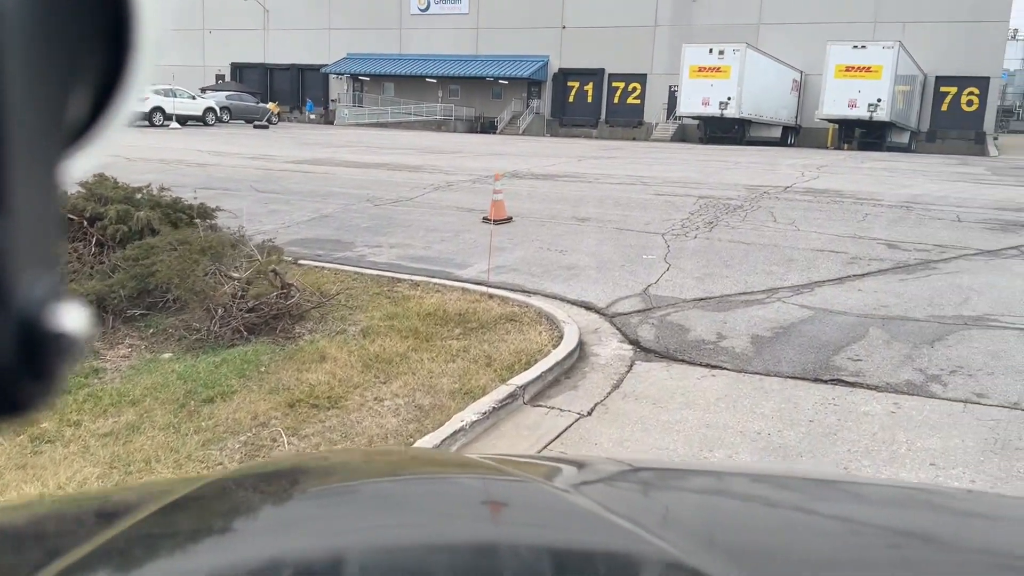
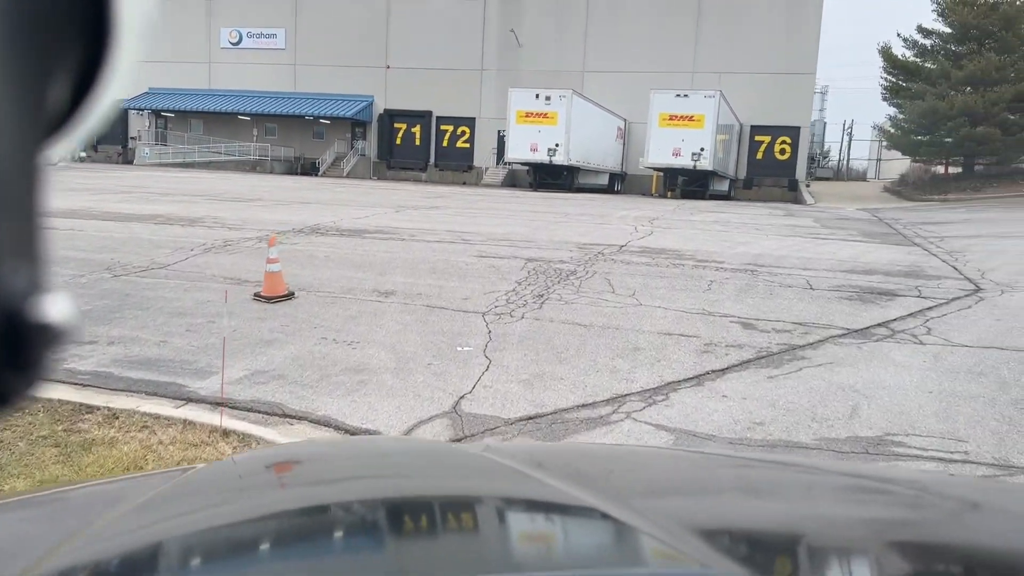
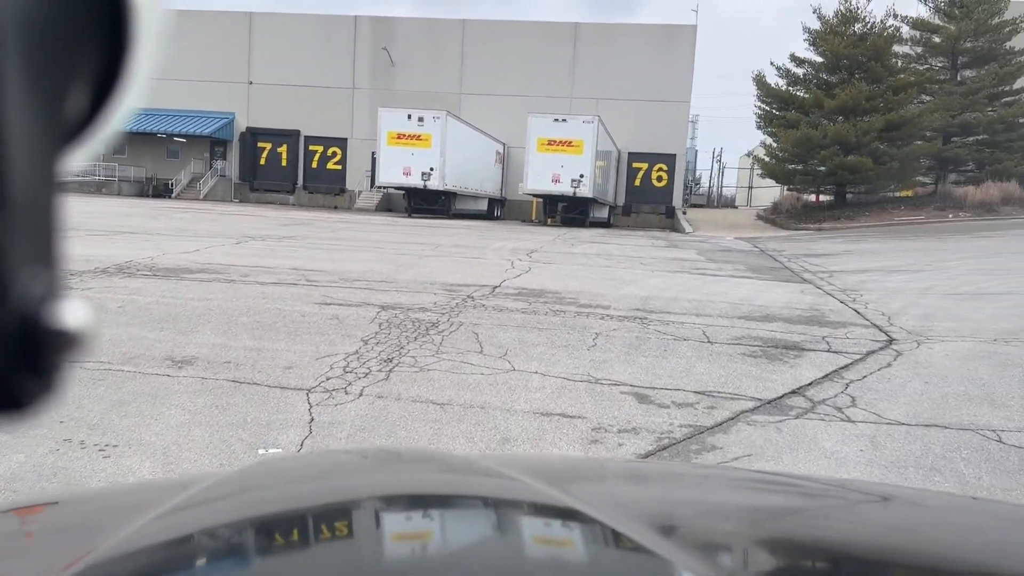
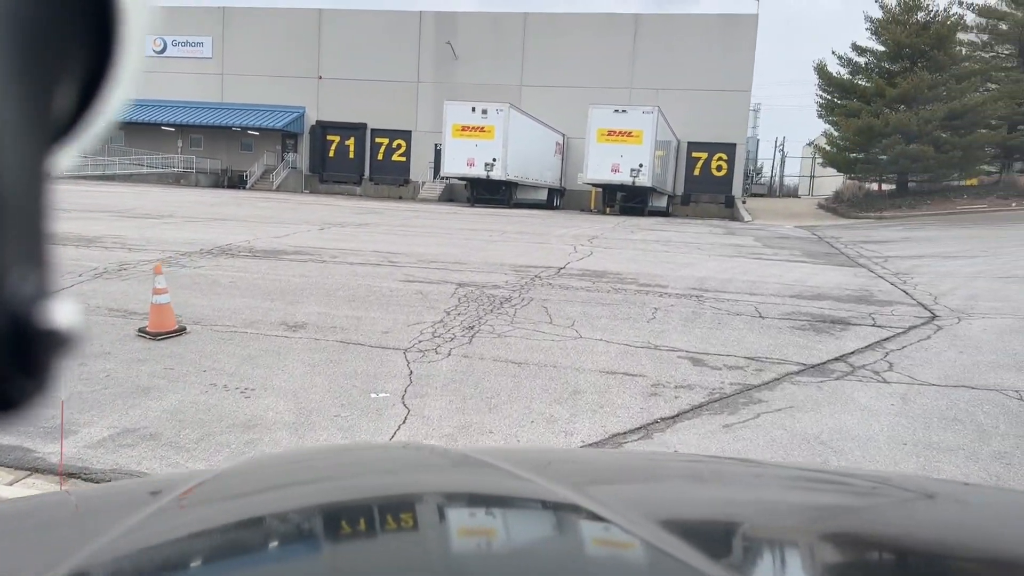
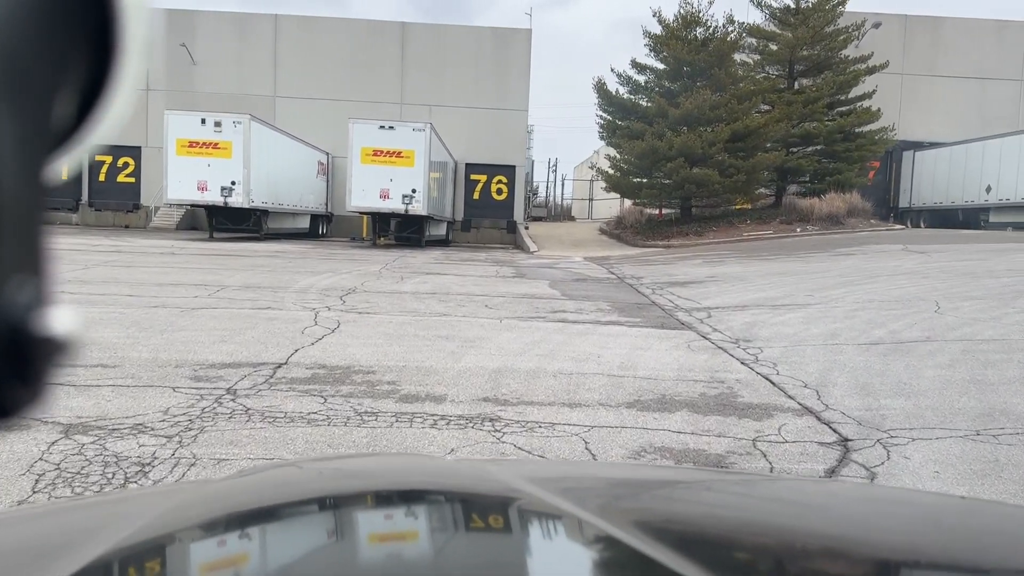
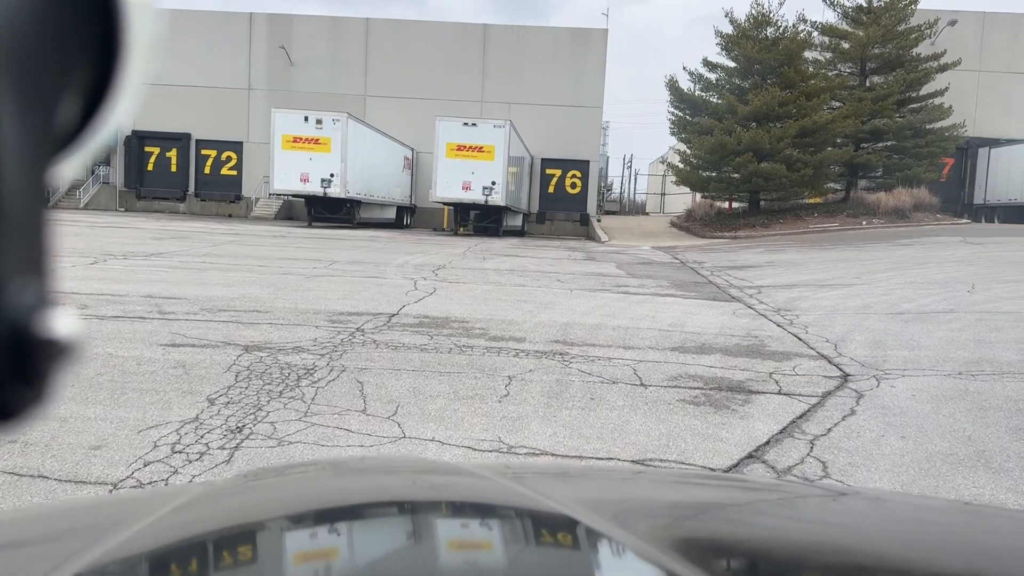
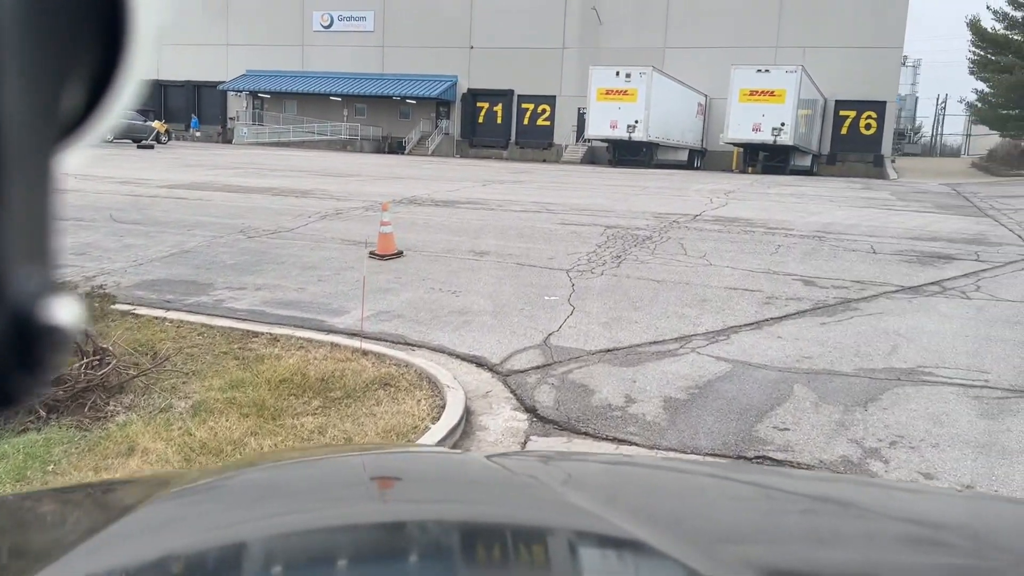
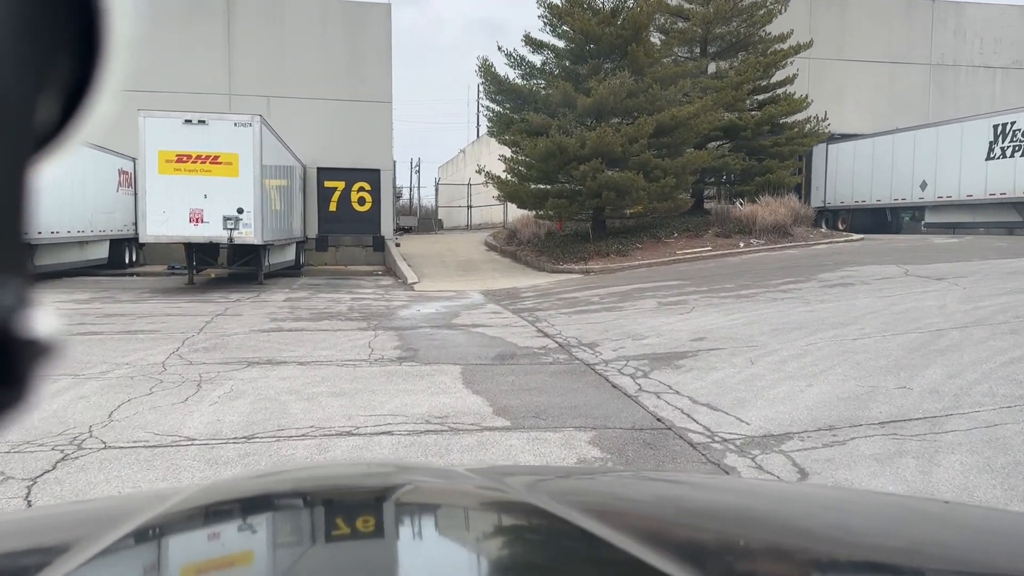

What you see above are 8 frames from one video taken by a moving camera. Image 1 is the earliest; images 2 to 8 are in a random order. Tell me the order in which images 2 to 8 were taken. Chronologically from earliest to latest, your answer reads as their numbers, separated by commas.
7, 2, 4, 3, 6, 5, 8
